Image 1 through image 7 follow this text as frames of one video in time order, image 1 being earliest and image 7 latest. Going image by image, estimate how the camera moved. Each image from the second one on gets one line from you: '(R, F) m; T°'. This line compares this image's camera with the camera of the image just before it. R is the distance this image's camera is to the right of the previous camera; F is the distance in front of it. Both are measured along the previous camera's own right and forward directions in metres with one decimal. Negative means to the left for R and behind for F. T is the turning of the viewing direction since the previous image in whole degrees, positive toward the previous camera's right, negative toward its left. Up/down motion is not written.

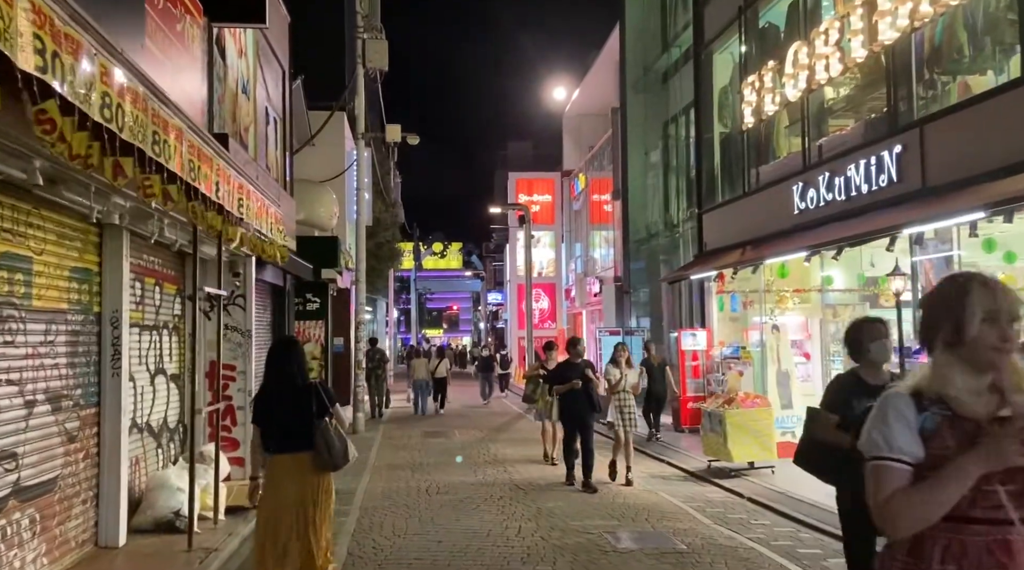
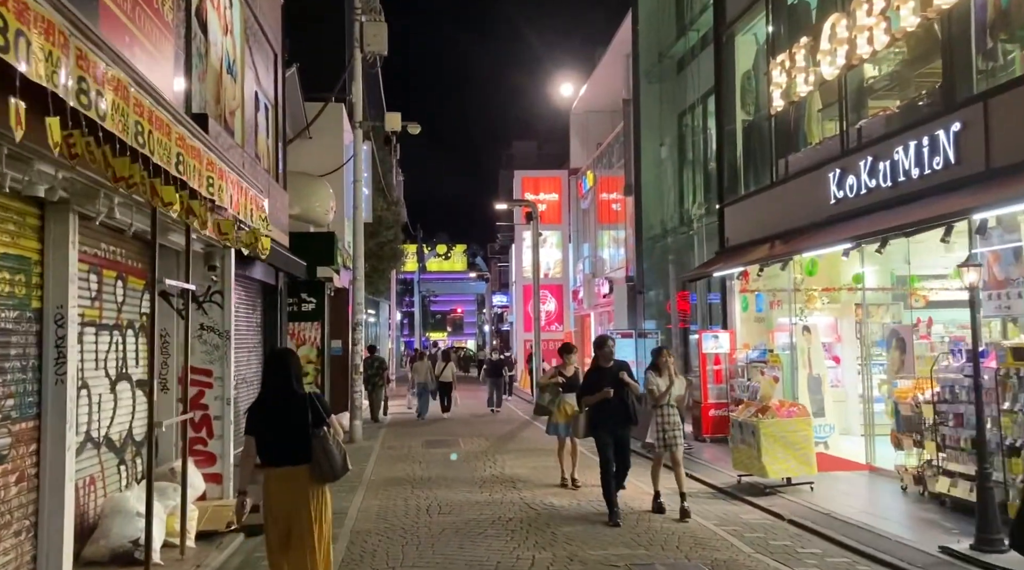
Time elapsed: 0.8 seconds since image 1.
(-0.1, +1.3) m; 0°
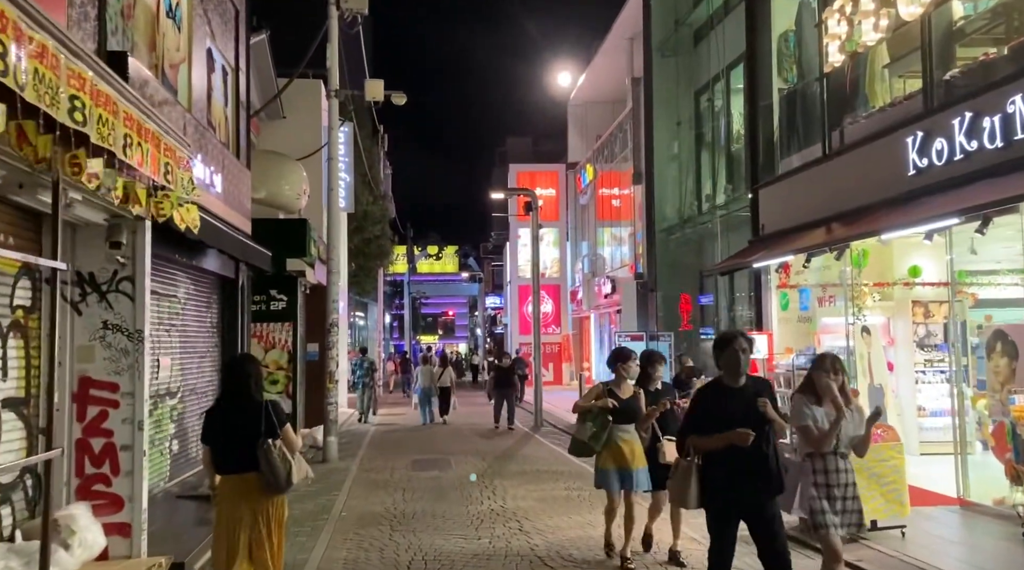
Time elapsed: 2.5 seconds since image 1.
(-0.1, +2.6) m; 0°
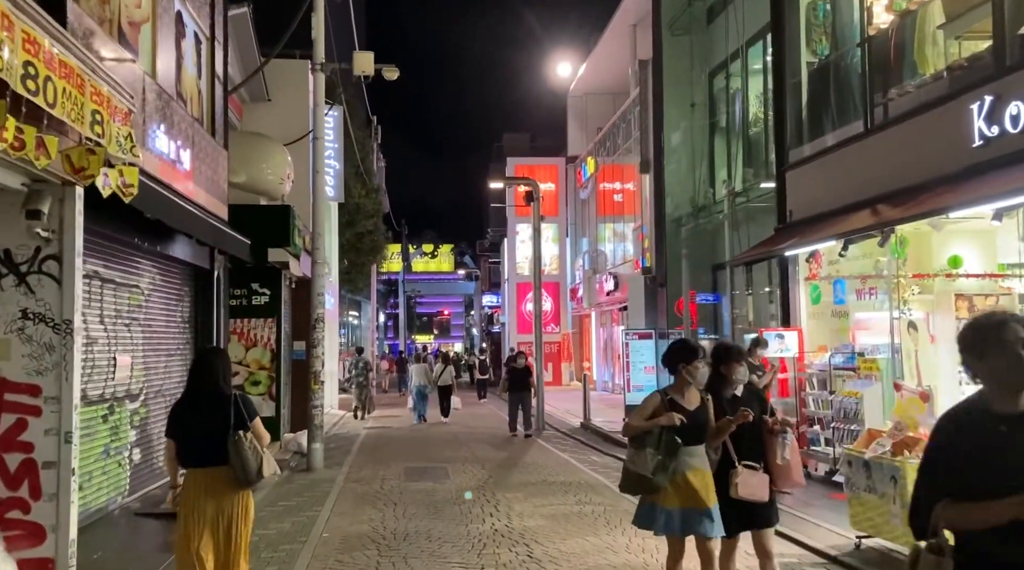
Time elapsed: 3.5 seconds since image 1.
(-0.1, +1.4) m; 0°
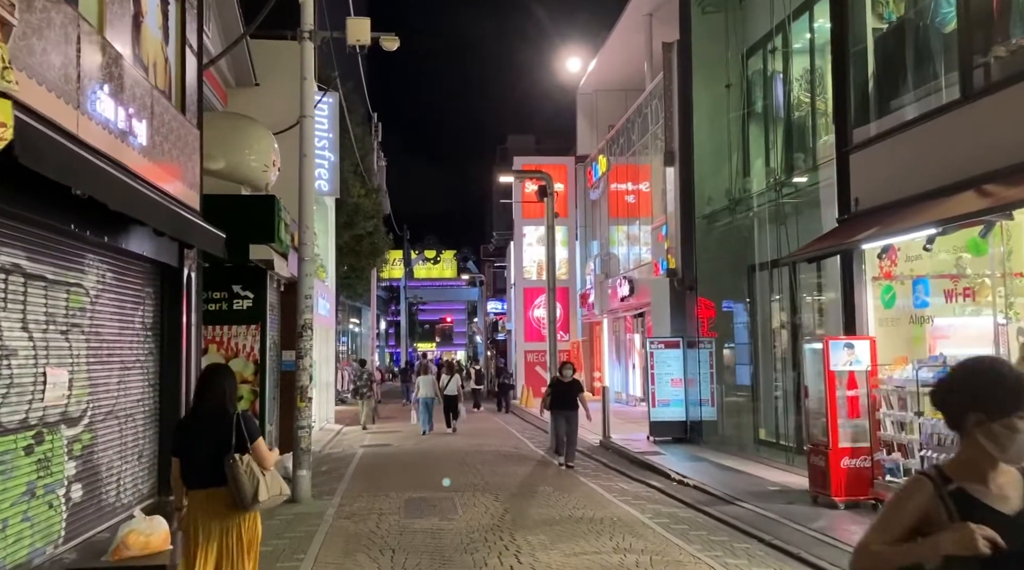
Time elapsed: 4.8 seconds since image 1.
(-0.2, +2.1) m; 0°
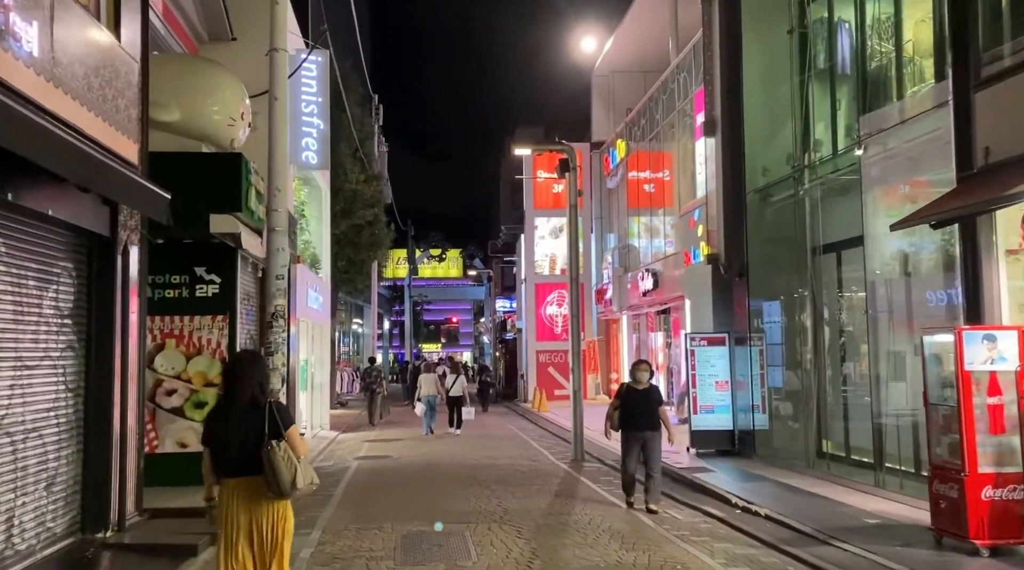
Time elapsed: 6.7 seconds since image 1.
(-0.2, +2.8) m; 0°
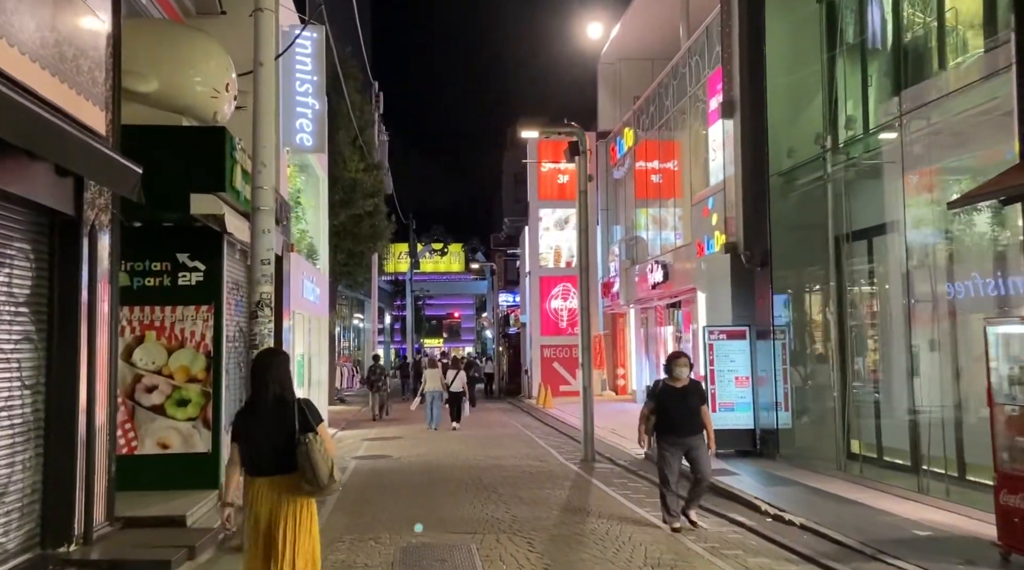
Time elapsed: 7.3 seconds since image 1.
(-0.1, +1.0) m; 0°
